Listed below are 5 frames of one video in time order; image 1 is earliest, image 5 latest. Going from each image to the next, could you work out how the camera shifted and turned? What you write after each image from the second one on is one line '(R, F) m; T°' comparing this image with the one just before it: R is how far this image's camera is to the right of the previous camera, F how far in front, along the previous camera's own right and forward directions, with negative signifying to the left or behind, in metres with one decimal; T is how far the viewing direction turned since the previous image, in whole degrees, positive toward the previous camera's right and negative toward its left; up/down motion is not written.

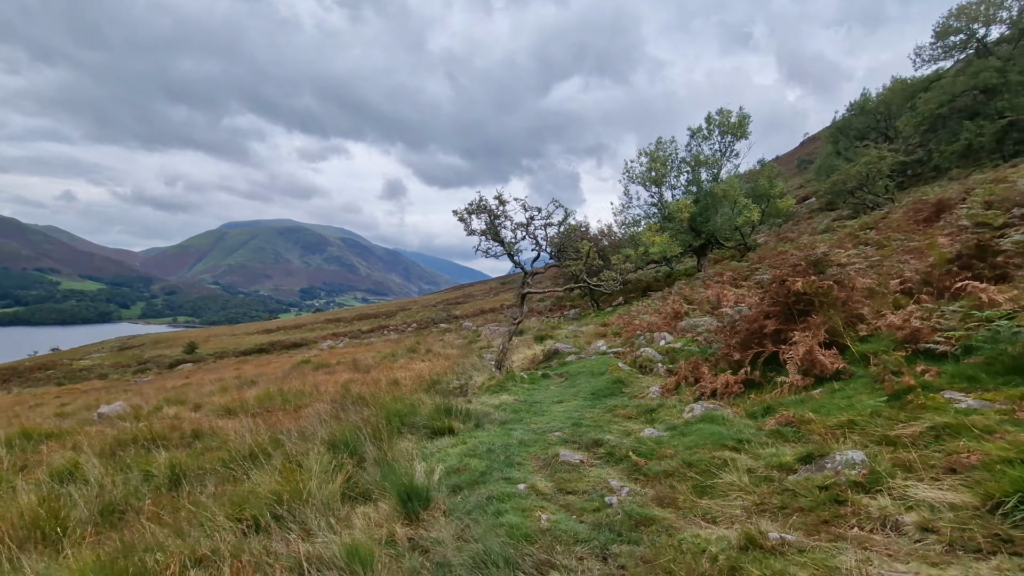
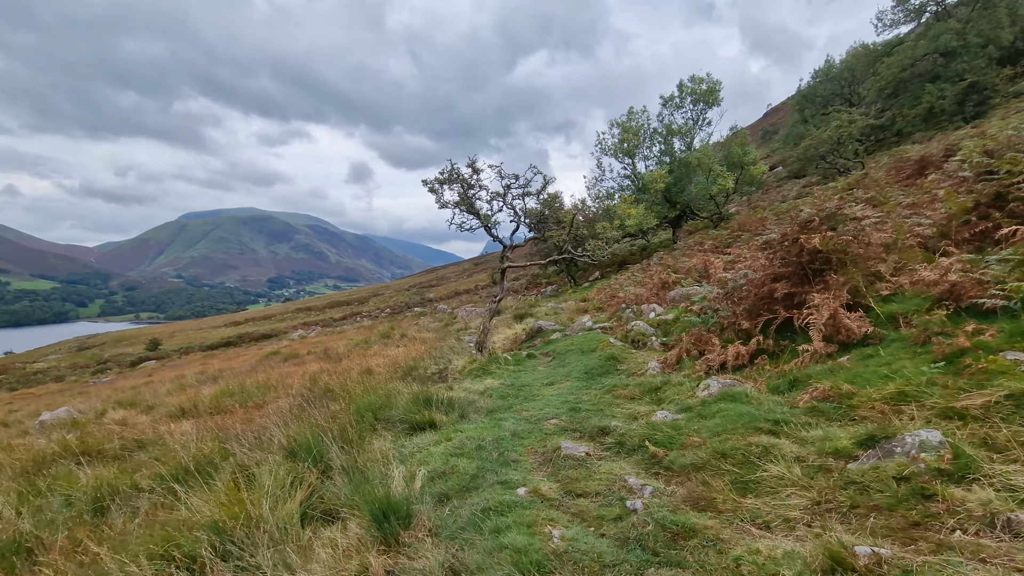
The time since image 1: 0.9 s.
(-0.1, +1.0) m; +3°
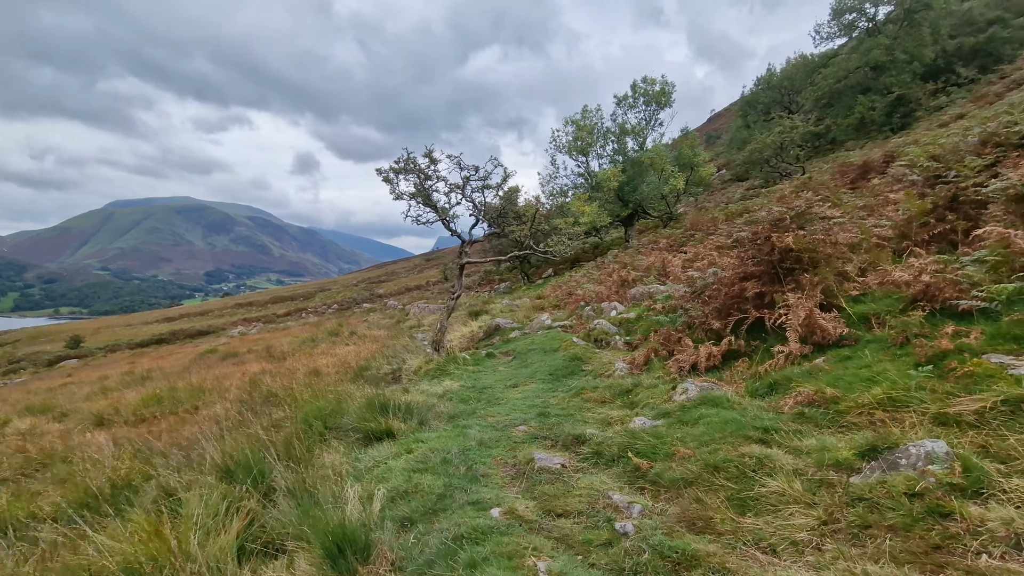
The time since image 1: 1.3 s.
(-0.2, +0.5) m; +5°
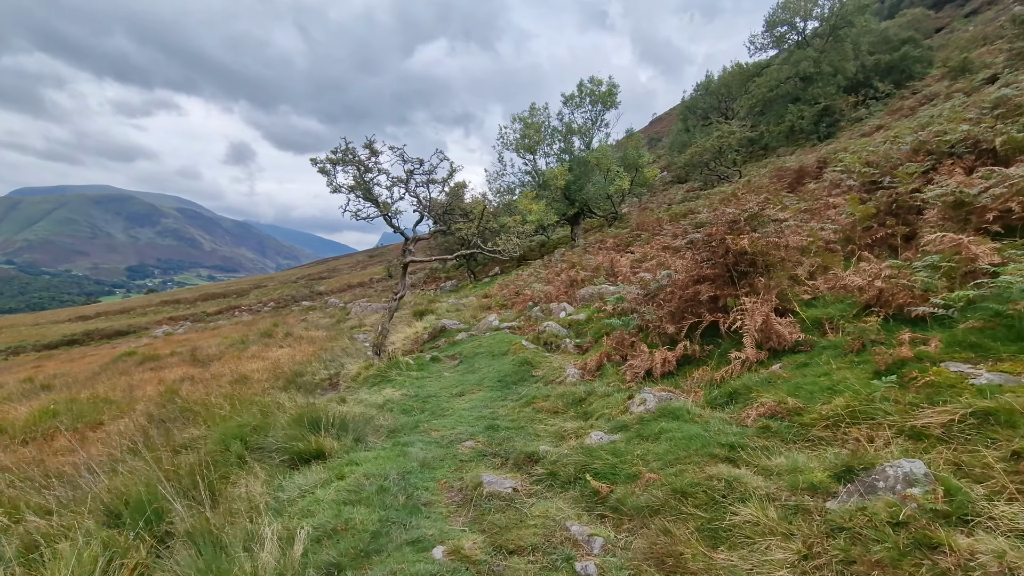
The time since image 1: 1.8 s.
(0.0, +0.5) m; +6°
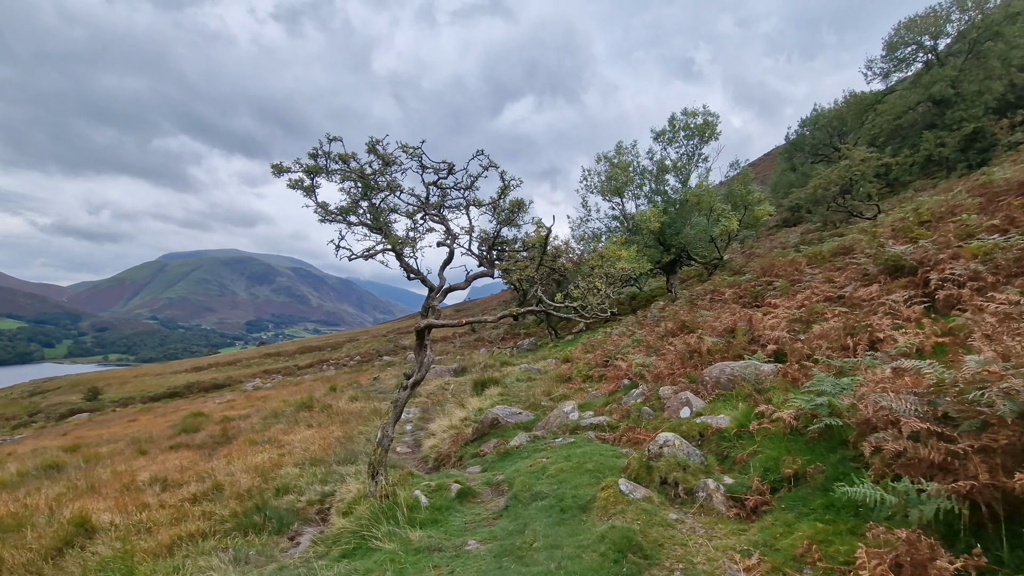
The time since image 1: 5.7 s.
(0.0, +4.6) m; -10°
